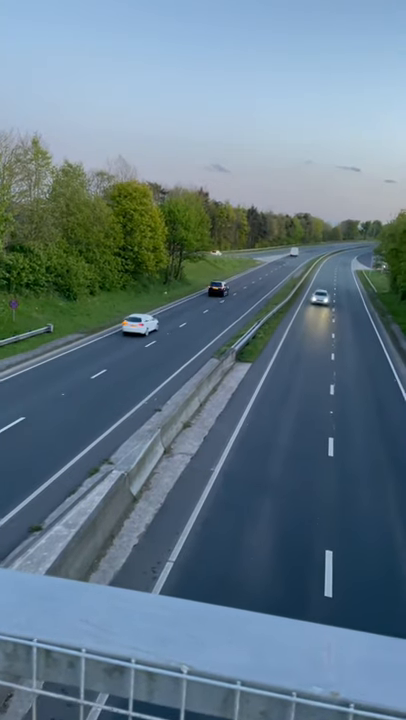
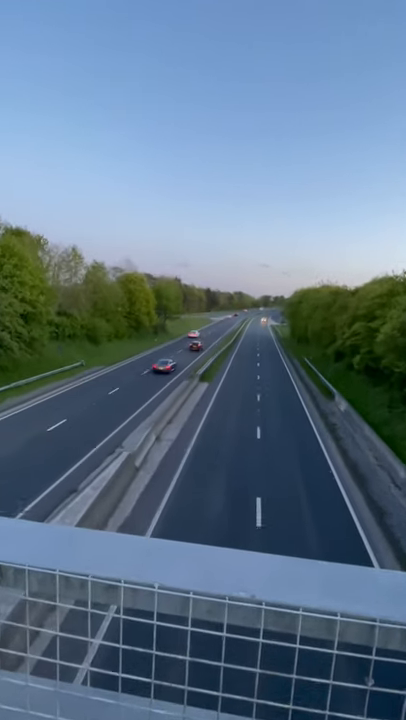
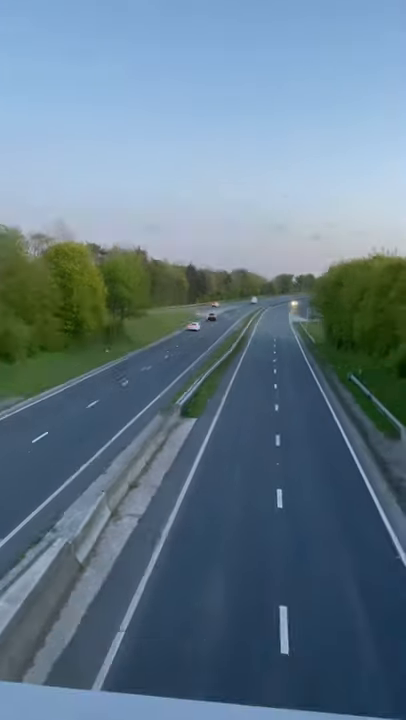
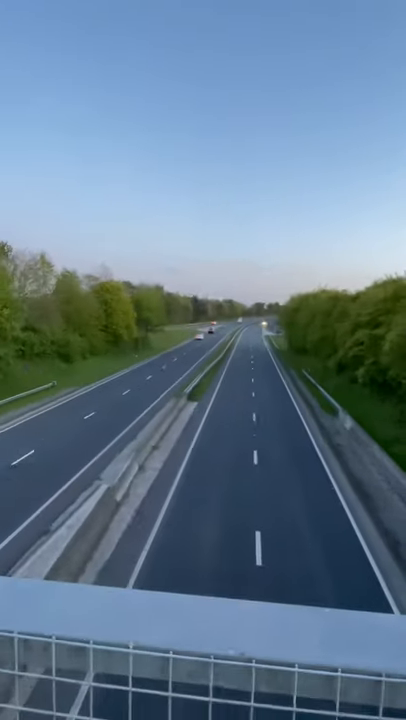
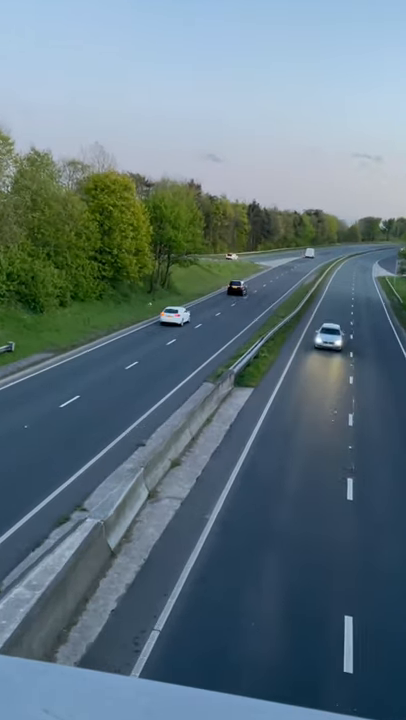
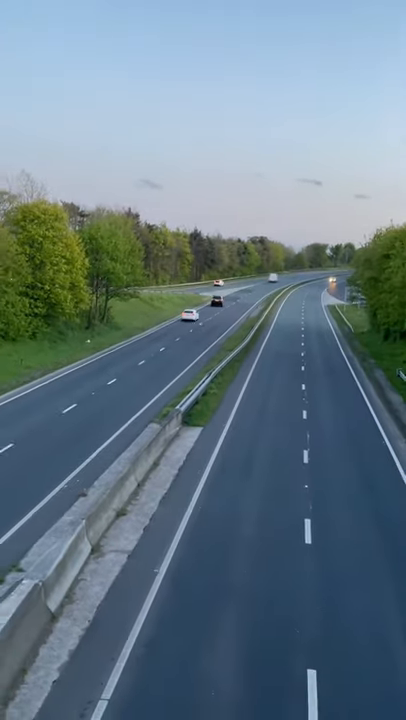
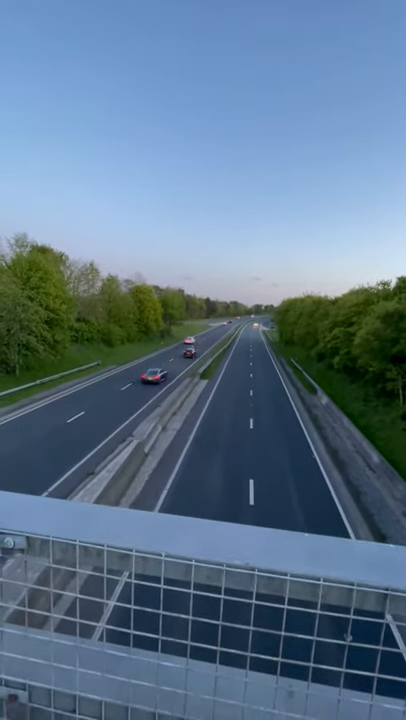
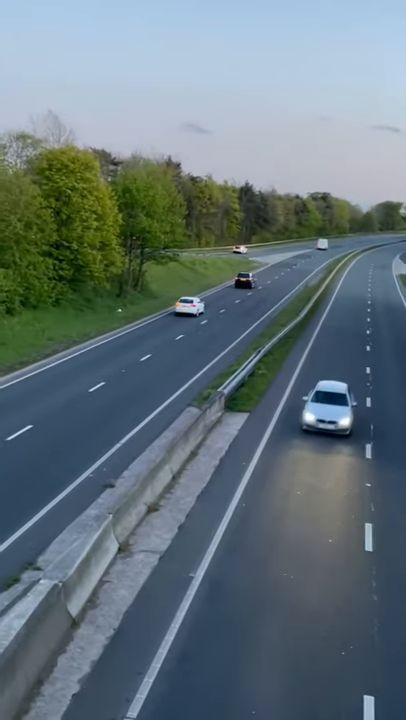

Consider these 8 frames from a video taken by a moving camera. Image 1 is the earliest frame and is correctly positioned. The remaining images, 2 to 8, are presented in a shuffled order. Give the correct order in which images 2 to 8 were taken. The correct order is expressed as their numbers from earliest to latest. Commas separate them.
5, 8, 6, 3, 4, 7, 2
